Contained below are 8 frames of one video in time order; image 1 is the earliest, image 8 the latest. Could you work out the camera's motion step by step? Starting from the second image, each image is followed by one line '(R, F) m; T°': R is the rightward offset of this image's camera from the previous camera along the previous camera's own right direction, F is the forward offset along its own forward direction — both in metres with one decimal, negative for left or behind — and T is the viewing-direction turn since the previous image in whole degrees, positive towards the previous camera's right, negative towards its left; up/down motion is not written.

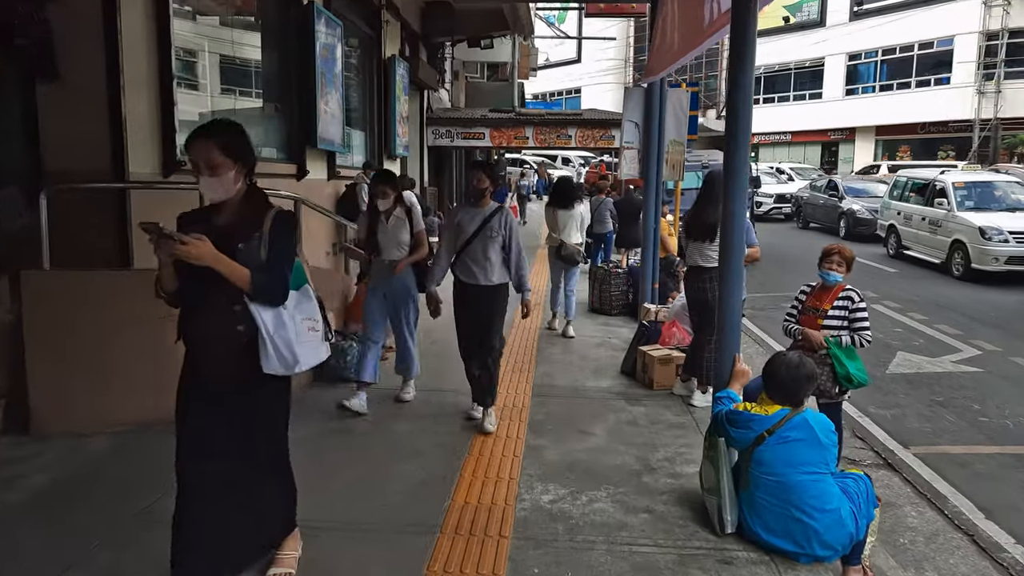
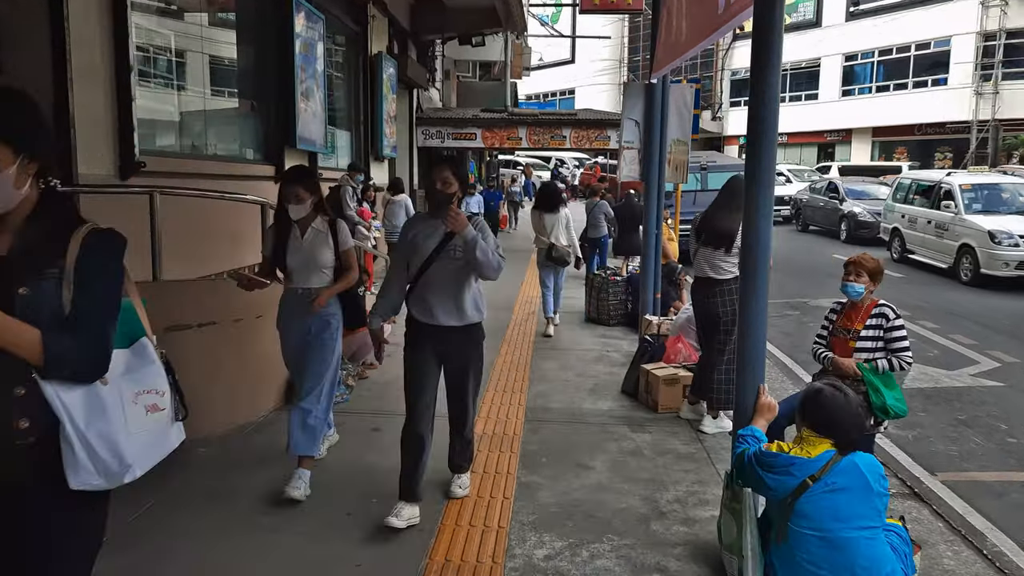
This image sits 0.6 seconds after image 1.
(0.0, +0.5) m; 0°
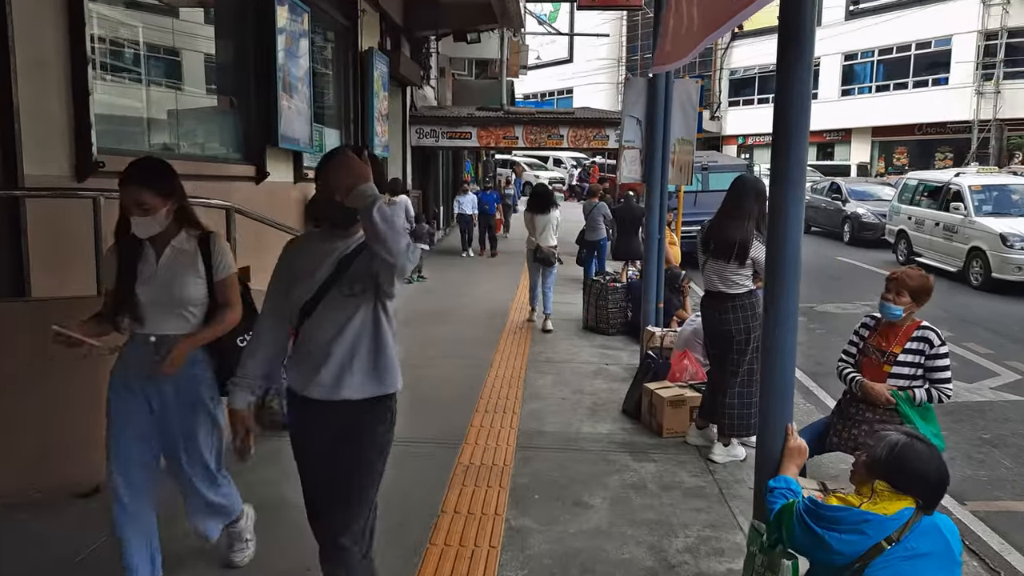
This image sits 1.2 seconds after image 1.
(0.0, +0.4) m; 0°
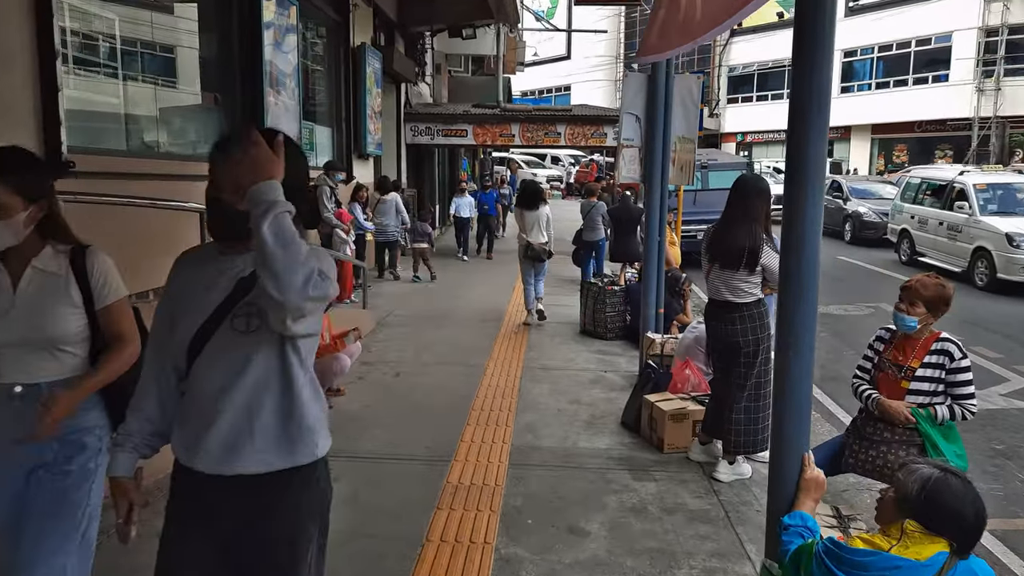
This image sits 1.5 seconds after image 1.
(0.0, +0.3) m; 0°
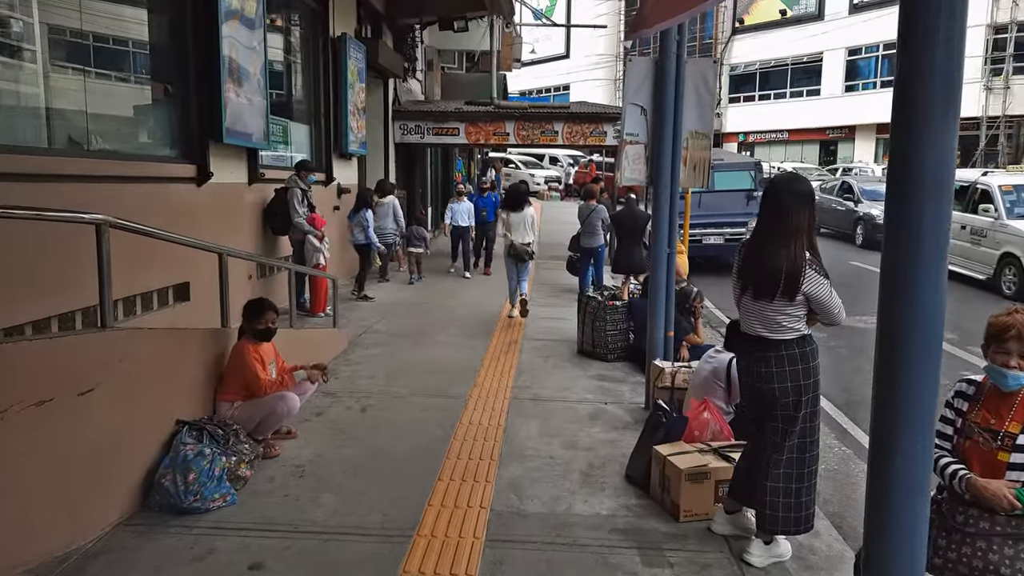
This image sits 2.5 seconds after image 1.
(+0.1, +0.9) m; 0°
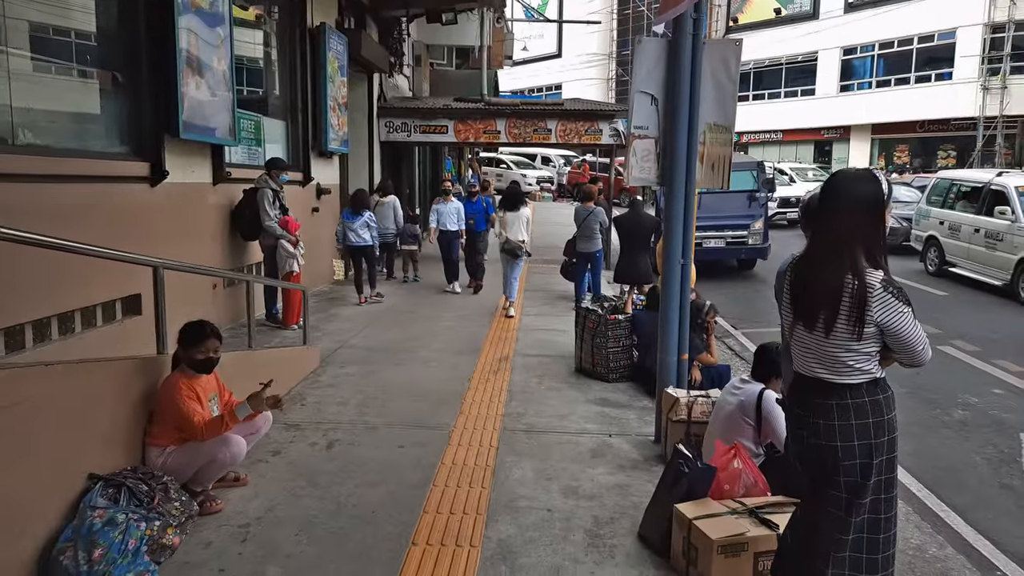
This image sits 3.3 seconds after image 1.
(0.0, +0.7) m; +1°
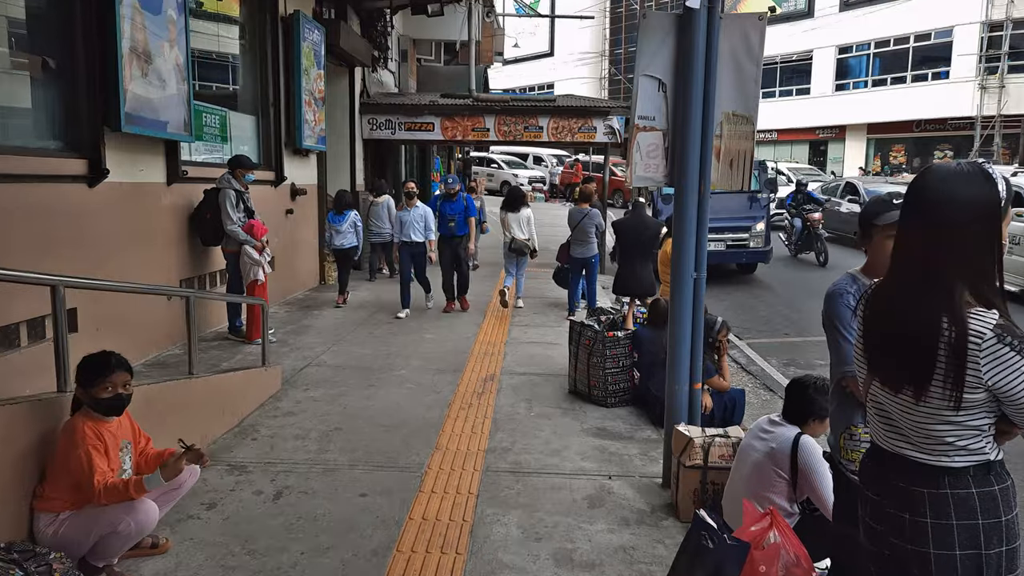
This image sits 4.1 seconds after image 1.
(+0.1, +0.7) m; +1°
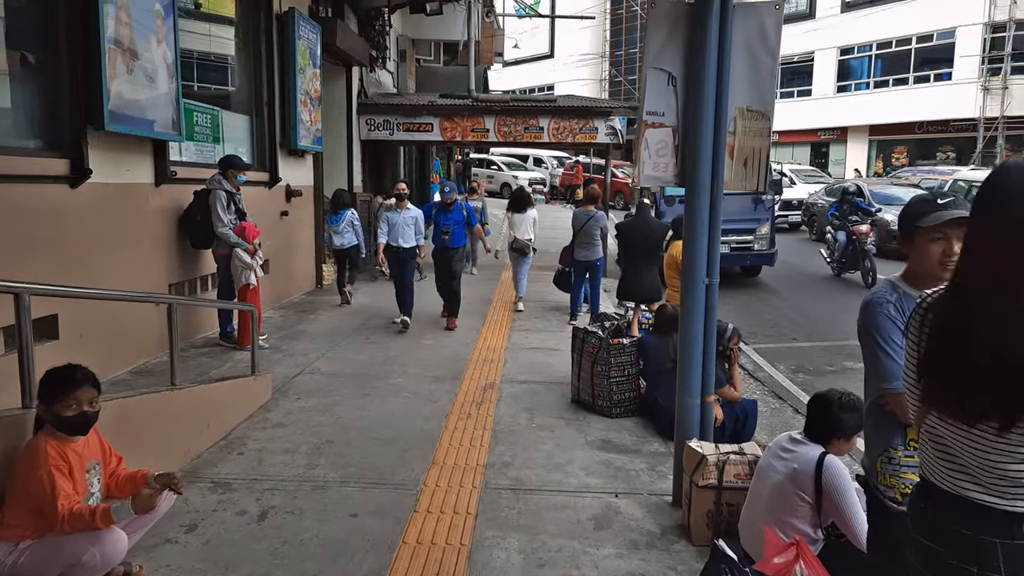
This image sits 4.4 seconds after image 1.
(0.0, +0.2) m; 0°
